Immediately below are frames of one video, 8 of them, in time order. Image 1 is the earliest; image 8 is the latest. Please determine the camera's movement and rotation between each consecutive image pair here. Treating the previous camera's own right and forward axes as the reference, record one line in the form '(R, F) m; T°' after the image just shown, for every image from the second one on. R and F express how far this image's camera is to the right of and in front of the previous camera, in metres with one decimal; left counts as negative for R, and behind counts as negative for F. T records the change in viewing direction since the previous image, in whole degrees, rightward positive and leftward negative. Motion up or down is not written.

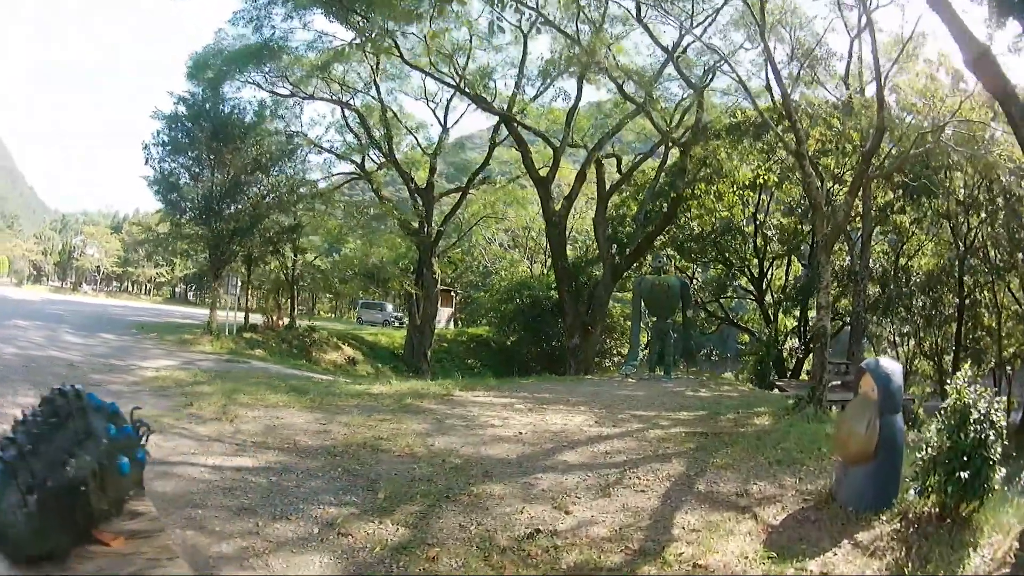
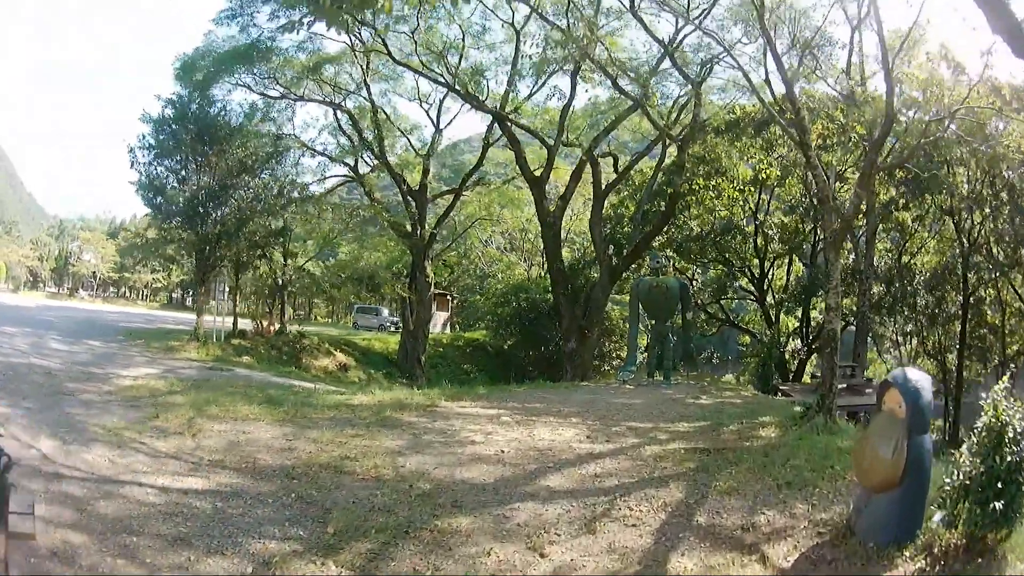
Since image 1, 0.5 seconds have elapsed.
(+0.1, +0.4) m; 0°
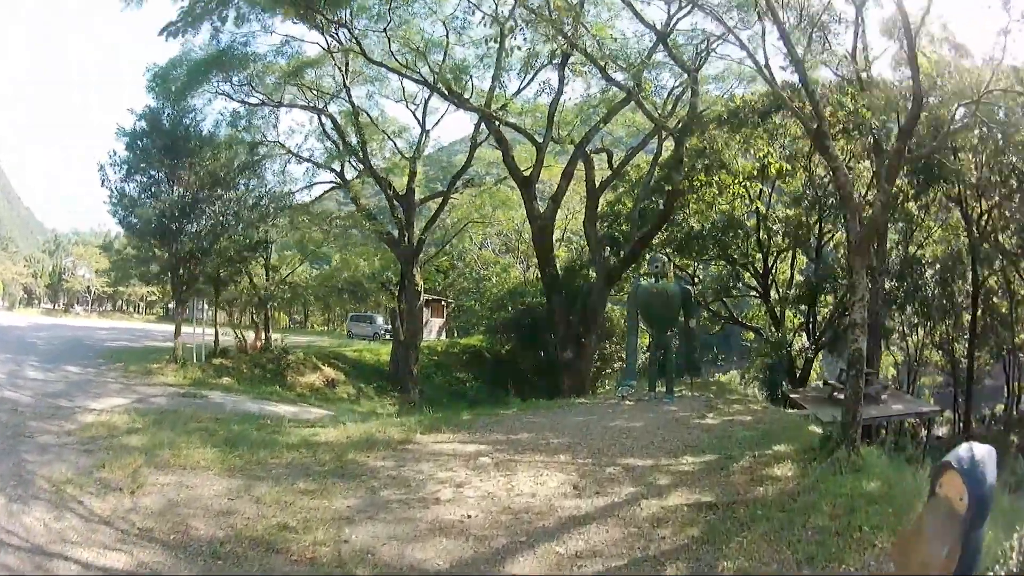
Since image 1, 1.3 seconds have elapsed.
(+0.2, +0.7) m; 0°
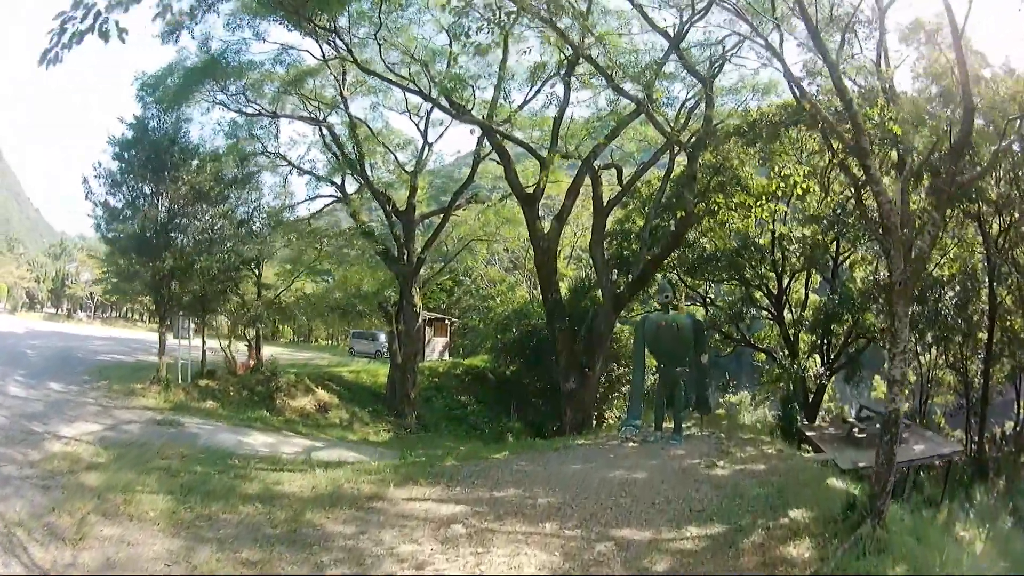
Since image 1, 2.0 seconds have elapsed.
(+0.2, +0.7) m; -1°
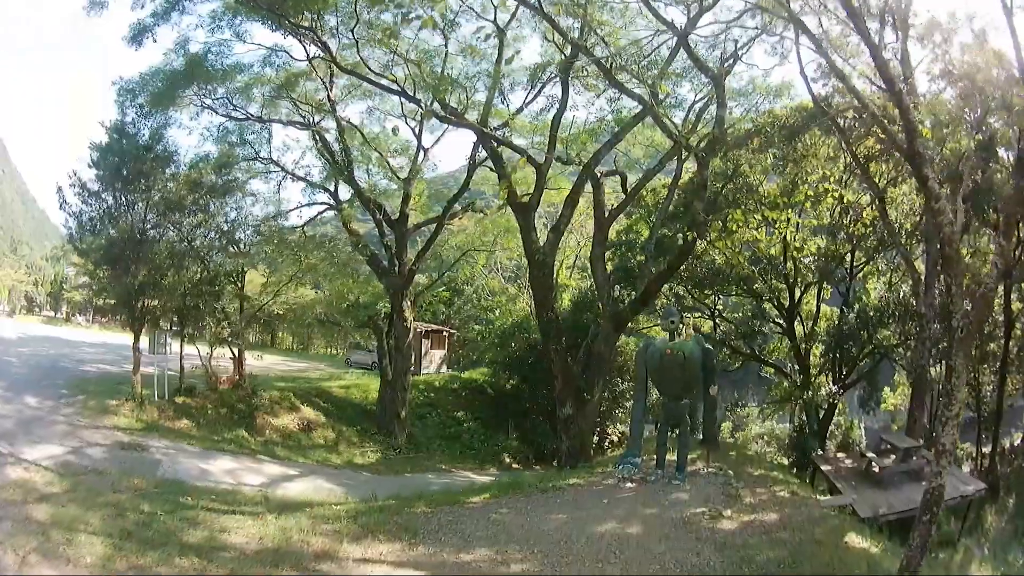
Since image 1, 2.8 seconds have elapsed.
(+0.2, +0.8) m; -1°
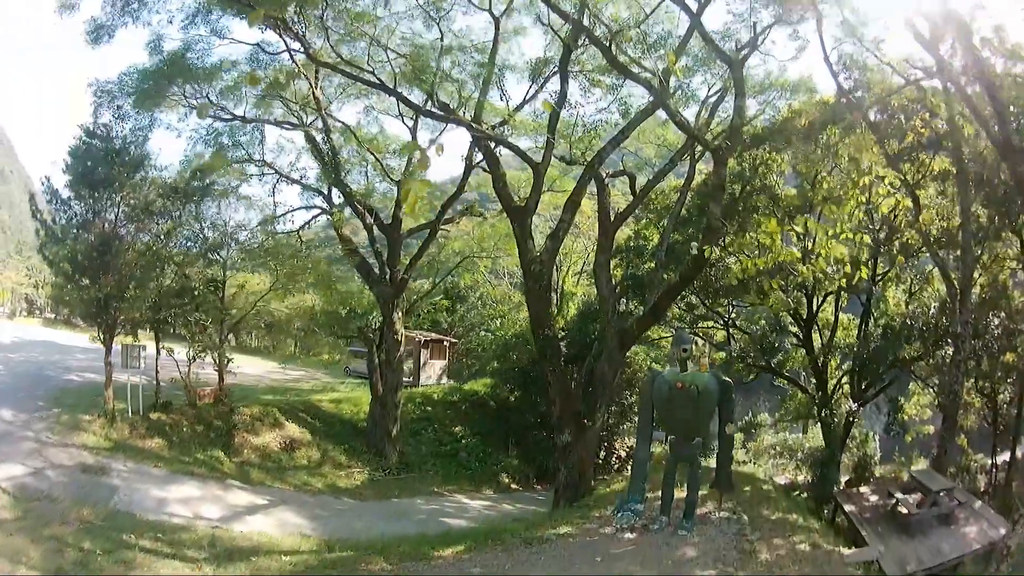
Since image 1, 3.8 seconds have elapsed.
(+0.3, +1.0) m; -1°
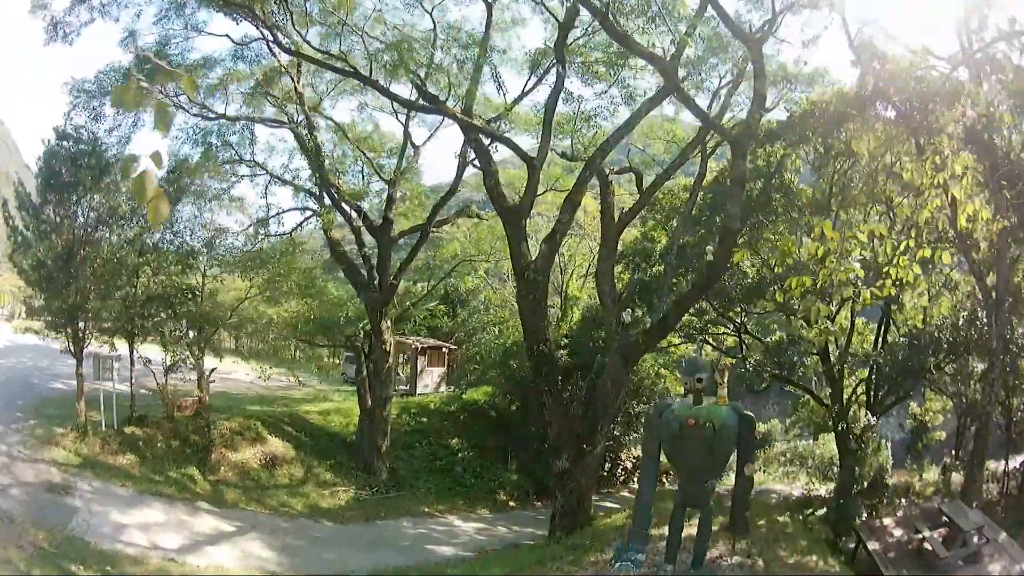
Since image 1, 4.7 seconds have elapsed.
(+0.2, +0.9) m; -1°
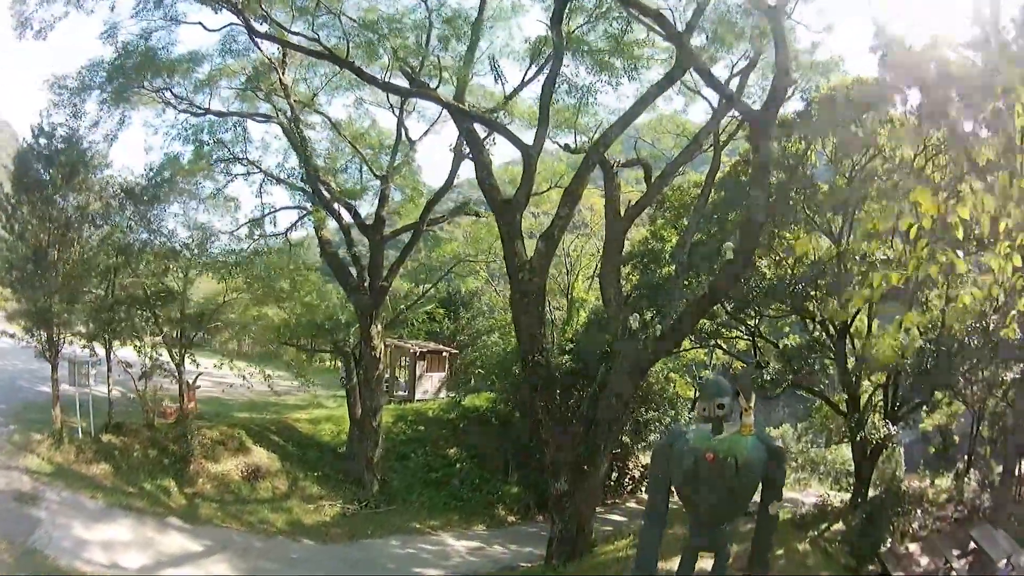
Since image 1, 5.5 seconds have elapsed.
(+0.2, +0.8) m; -1°
